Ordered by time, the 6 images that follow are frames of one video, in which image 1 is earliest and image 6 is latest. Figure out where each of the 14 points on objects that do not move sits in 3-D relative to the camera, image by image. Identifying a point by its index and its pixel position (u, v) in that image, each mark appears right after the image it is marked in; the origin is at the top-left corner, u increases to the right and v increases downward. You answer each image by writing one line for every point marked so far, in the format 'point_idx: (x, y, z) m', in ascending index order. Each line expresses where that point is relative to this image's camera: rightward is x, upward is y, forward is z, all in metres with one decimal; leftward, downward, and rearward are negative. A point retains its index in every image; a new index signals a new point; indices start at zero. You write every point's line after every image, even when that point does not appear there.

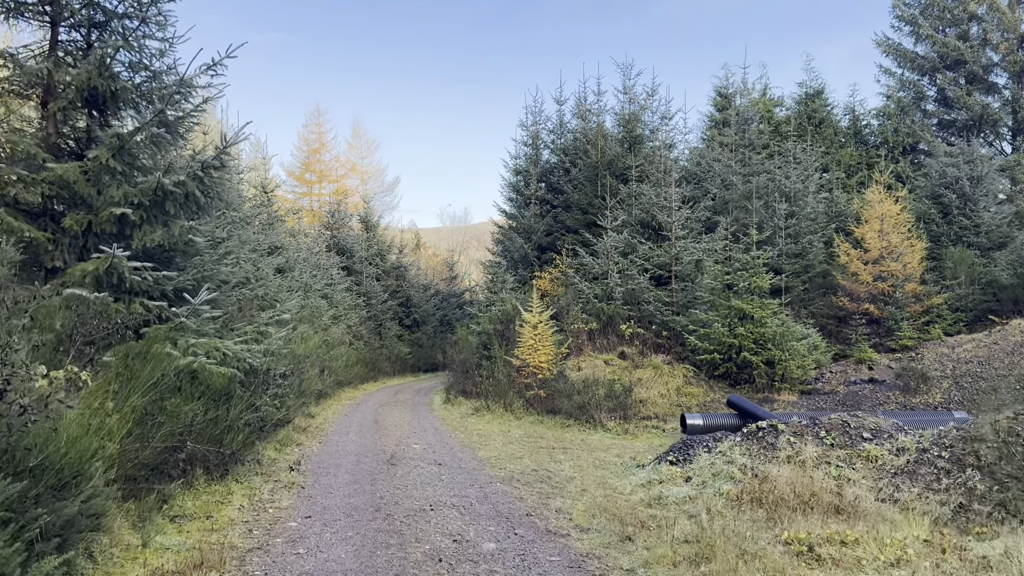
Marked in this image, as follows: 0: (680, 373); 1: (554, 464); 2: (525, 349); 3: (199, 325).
0: (+3.3, -1.7, +15.6) m
1: (+0.5, -2.0, +9.2) m
2: (+0.3, -1.2, +15.5) m
3: (-2.8, -0.3, +7.2) m
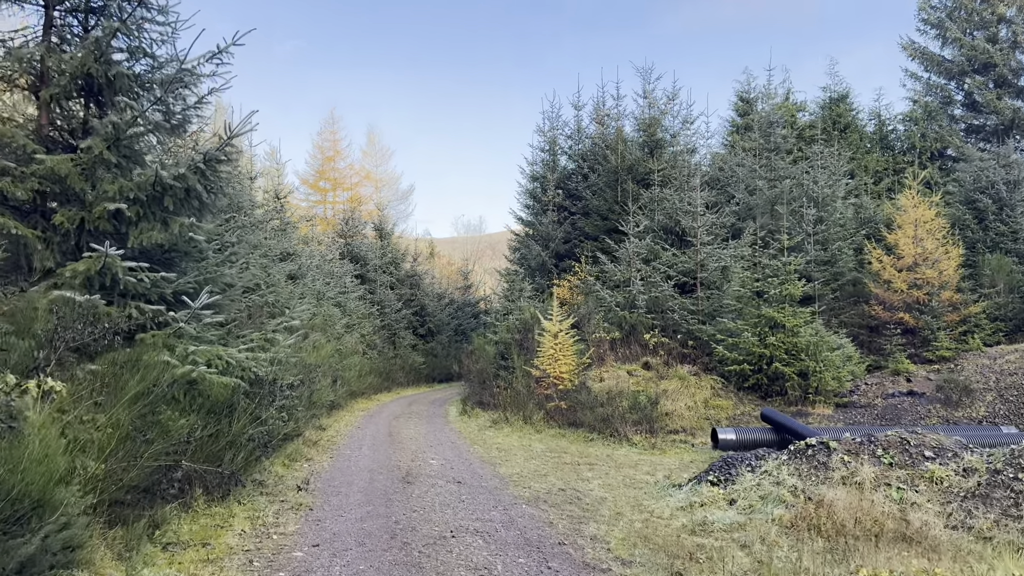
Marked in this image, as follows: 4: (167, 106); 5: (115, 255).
0: (+3.6, -1.8, +14.9) m
1: (+0.8, -2.1, +8.6) m
2: (+0.6, -1.3, +14.9) m
3: (-2.6, -0.3, +6.6) m
4: (-3.0, +1.6, +7.0) m
5: (-2.9, +0.2, +5.8) m
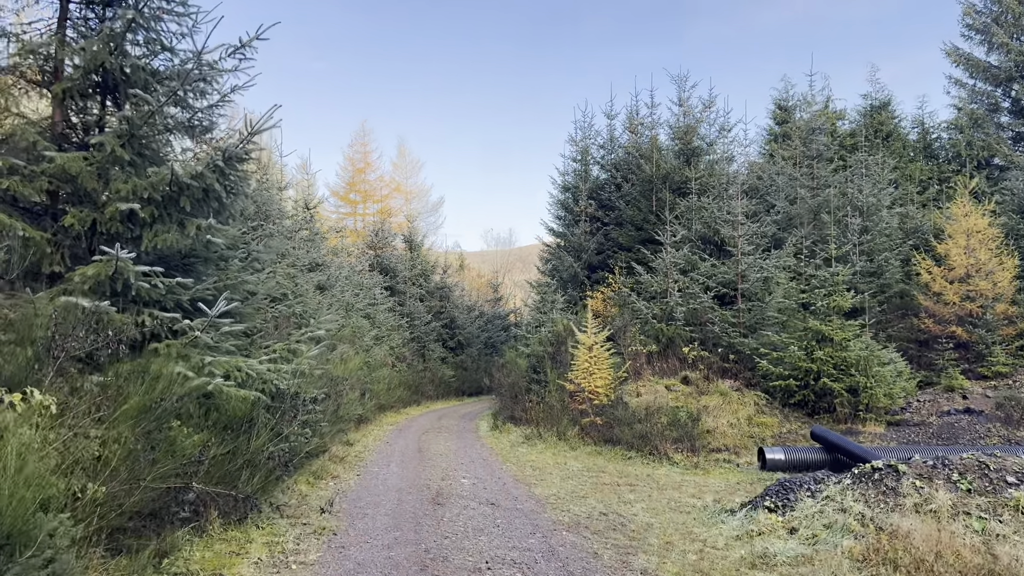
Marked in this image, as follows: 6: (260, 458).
0: (+4.2, -2.0, +14.3) m
1: (+1.1, -2.2, +8.0) m
2: (+1.2, -1.5, +14.3) m
3: (-2.3, -0.4, +6.2) m
4: (-2.7, +1.5, +6.6) m
5: (-2.6, +0.2, +5.4) m
6: (-1.9, -1.3, +6.2) m
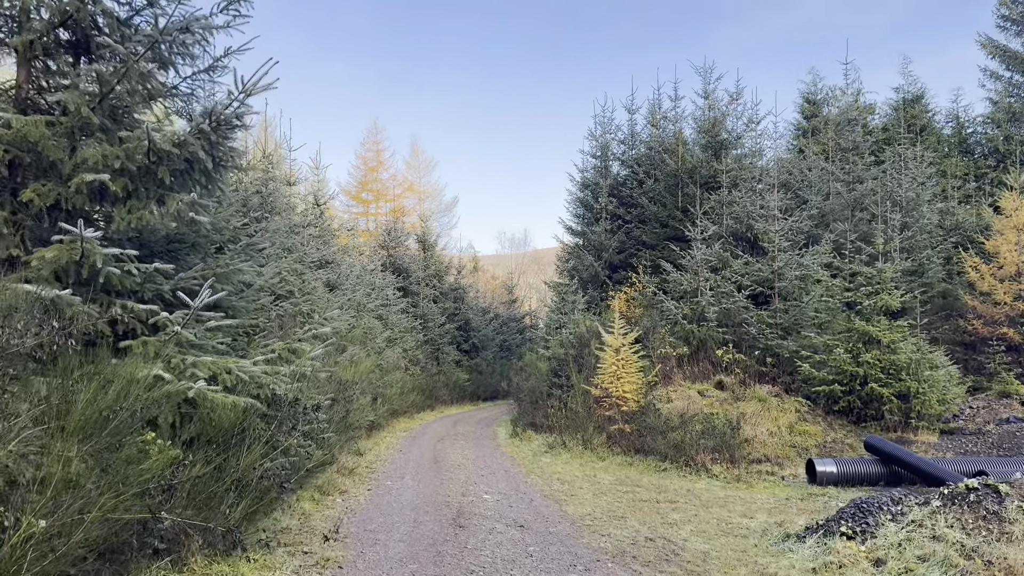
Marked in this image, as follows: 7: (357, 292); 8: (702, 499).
0: (+4.6, -2.0, +13.2) m
1: (+1.4, -2.1, +7.0) m
2: (+1.6, -1.5, +13.4) m
3: (-2.0, -0.3, +5.2) m
4: (-2.4, +1.6, +5.7) m
5: (-2.4, +0.3, +4.5) m
6: (-1.7, -1.2, +5.3) m
7: (-3.4, -0.1, +17.5) m
8: (+2.1, -2.4, +9.0) m
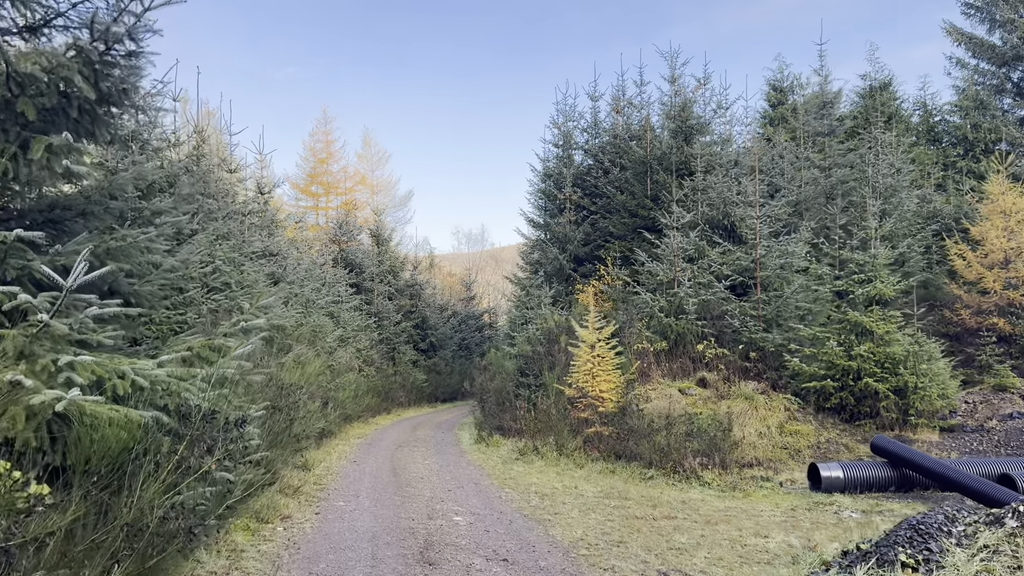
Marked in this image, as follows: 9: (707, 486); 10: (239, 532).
0: (+4.1, -1.8, +12.3) m
1: (+1.2, -1.9, +5.9) m
2: (+1.1, -1.3, +12.2) m
3: (-2.1, -0.2, +3.9) m
4: (-2.5, +1.7, +4.3) m
5: (-2.4, +0.4, +3.2) m
6: (-1.7, -1.1, +3.9) m
7: (-4.1, 0.0, +16.1) m
8: (+1.9, -2.2, +7.9) m
9: (+2.3, -2.4, +9.7) m
10: (-2.0, -1.8, +6.1) m
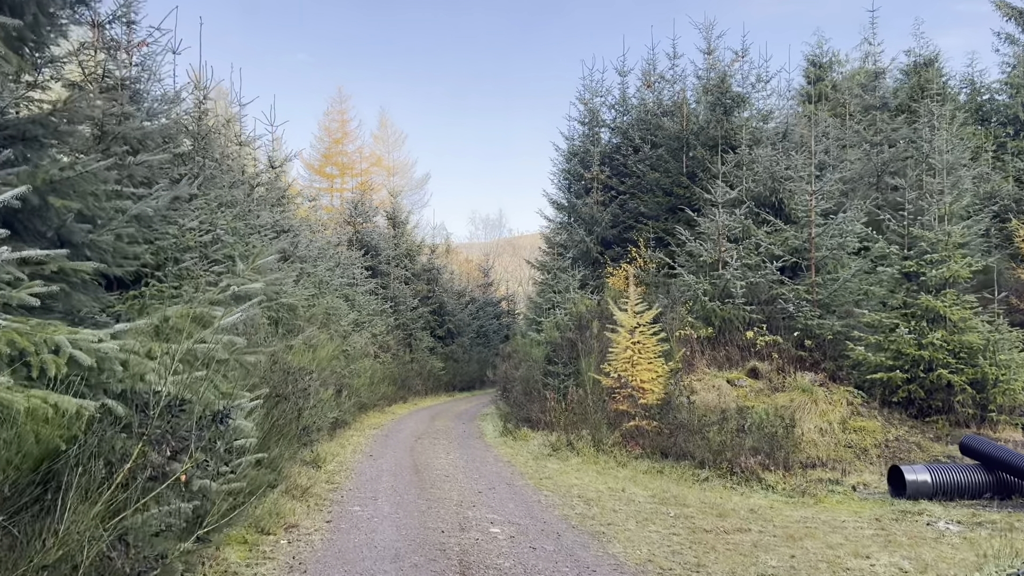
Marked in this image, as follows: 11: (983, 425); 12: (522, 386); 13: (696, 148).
0: (+4.5, -1.5, +11.0) m
1: (+1.6, -1.7, +4.7) m
2: (+1.5, -1.0, +11.0) m
3: (-1.8, 0.0, +2.8) m
4: (-2.2, +1.9, +3.2) m
5: (-2.1, +0.6, +2.0) m
6: (-1.4, -0.9, +2.8) m
7: (-3.6, +0.4, +15.0) m
8: (+2.2, -2.0, +6.7) m
9: (+2.7, -2.1, +8.5) m
10: (-1.7, -1.6, +5.0) m
11: (+6.2, -1.8, +10.6) m
12: (+0.2, -1.8, +14.6) m
13: (+4.1, +3.0, +17.8) m
